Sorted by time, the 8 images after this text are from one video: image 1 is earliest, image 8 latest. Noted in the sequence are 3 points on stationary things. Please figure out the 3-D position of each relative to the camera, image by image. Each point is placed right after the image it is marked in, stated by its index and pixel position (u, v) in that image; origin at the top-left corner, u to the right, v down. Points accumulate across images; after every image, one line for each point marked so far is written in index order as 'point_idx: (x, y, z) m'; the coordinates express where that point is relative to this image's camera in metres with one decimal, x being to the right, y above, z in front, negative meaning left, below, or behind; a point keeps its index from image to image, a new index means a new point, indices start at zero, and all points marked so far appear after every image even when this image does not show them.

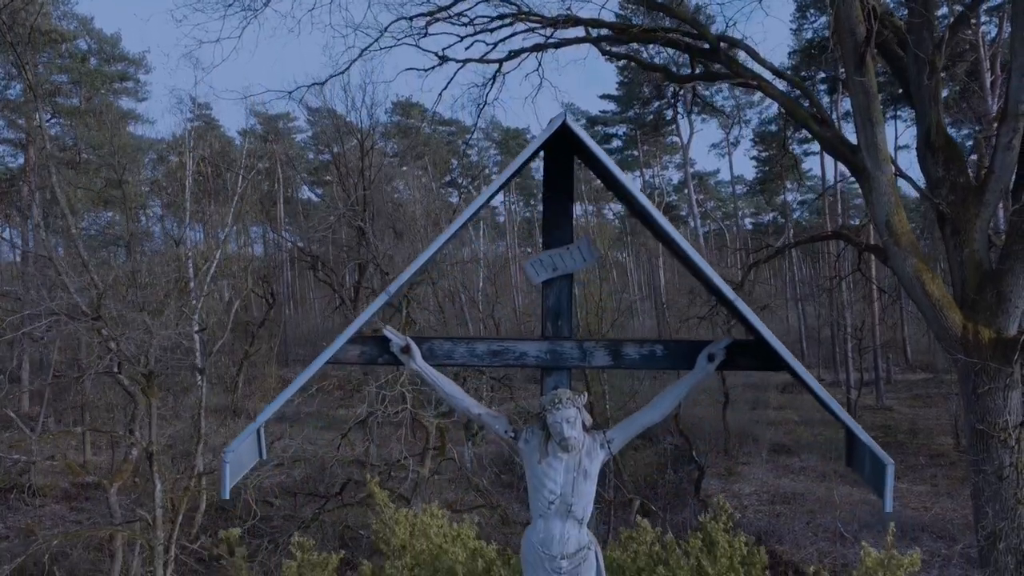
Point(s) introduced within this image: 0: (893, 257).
0: (+2.4, +0.2, +6.4) m
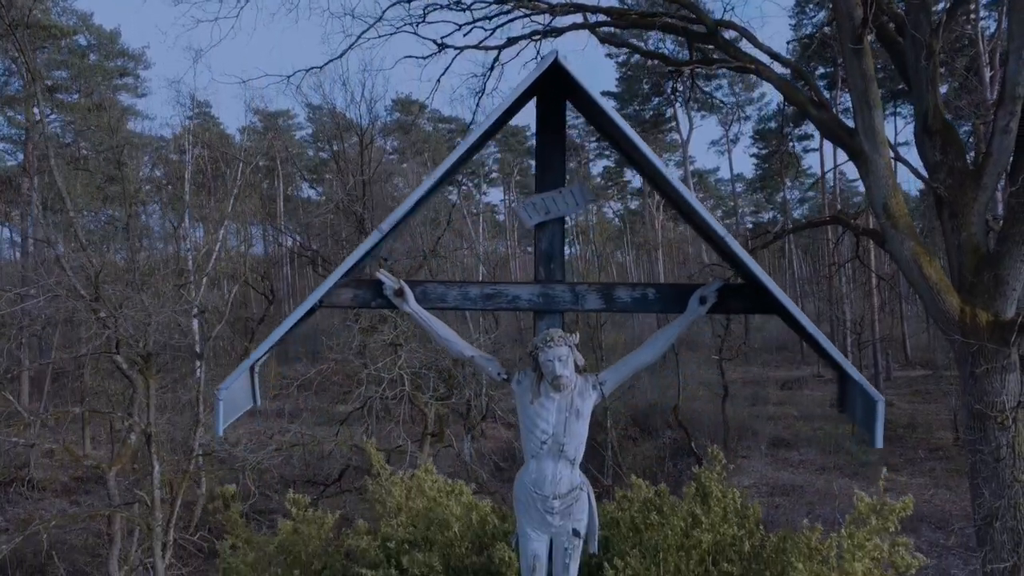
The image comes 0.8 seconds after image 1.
0: (+2.4, +0.3, +6.4) m
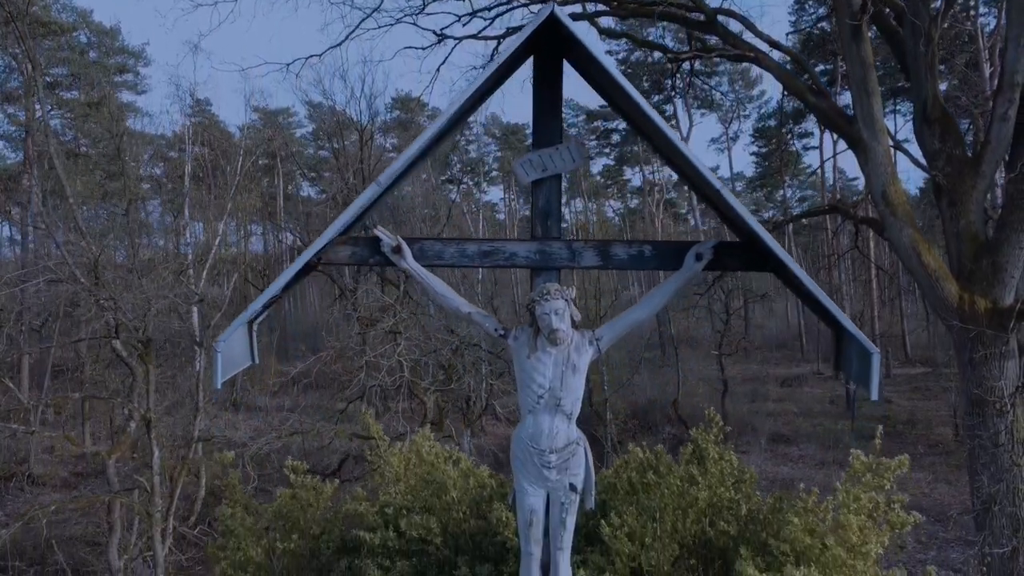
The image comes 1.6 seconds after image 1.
0: (+2.4, +0.4, +6.4) m
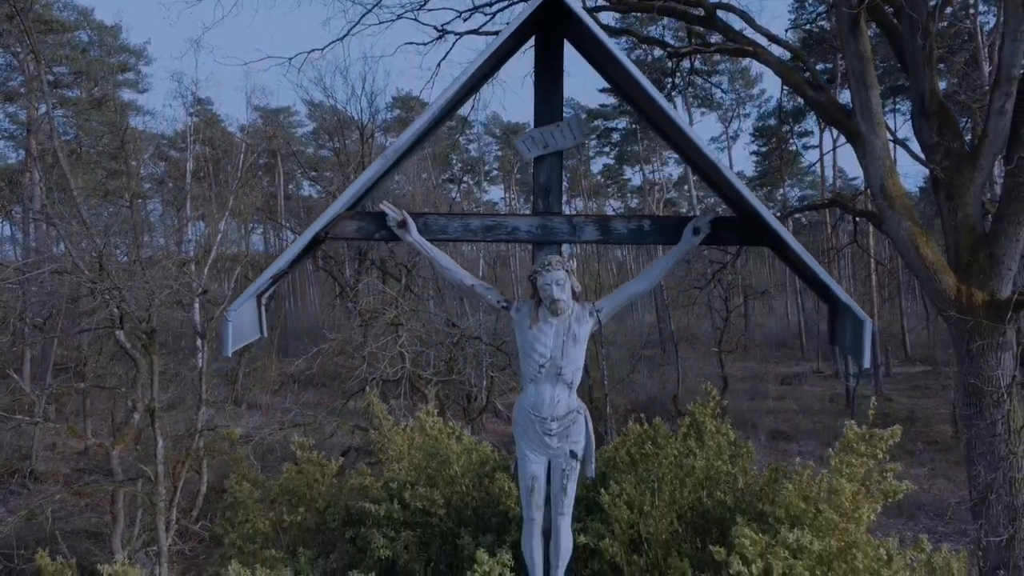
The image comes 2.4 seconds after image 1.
0: (+2.4, +0.4, +6.5) m
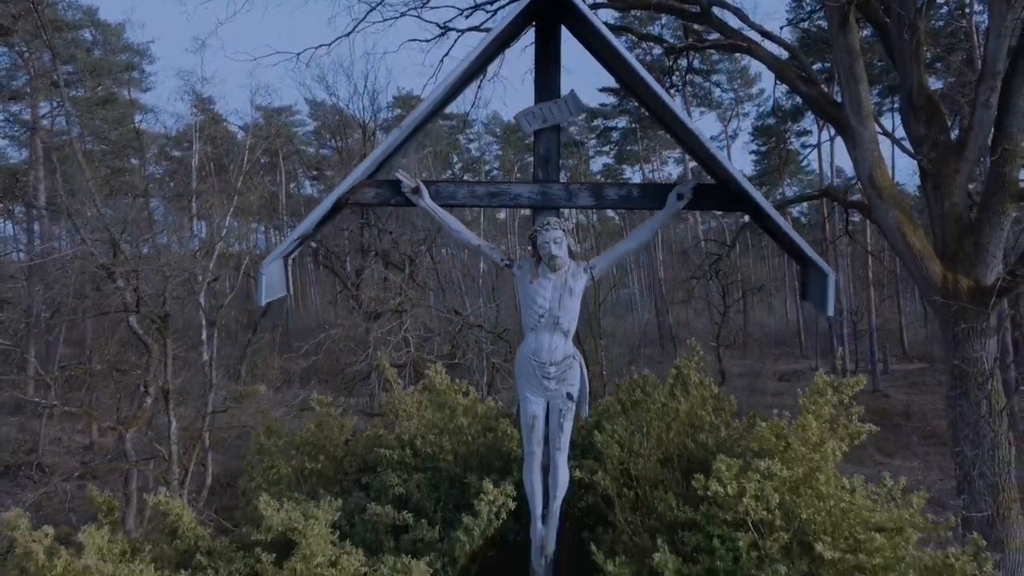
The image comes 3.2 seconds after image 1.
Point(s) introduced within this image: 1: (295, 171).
0: (+2.4, +0.5, +6.7) m
1: (-4.1, +2.3, +19.5) m
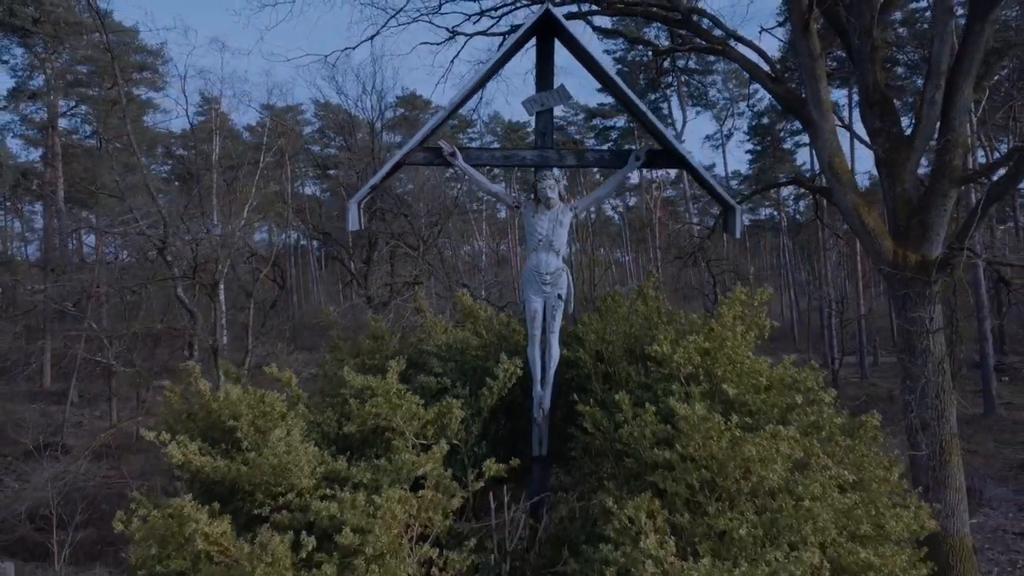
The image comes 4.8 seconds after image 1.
0: (+2.4, +0.7, +7.6) m
1: (-4.1, +2.5, +20.4) m
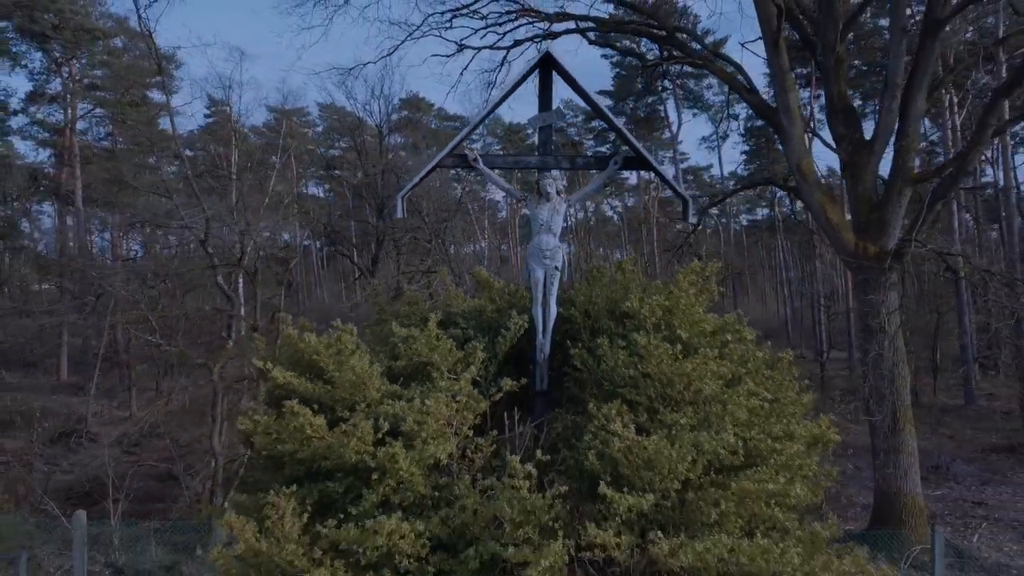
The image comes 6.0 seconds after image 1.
0: (+2.5, +0.8, +8.6) m
1: (-4.1, +2.6, +21.3) m
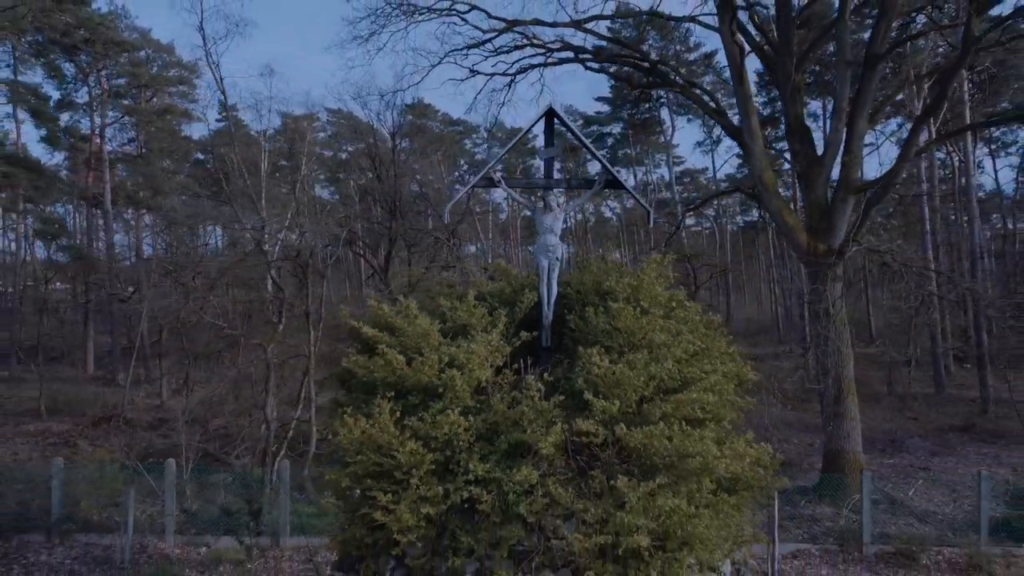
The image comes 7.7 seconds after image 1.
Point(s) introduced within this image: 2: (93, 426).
0: (+2.6, +0.9, +10.2) m
1: (-4.0, +2.7, +23.0) m
2: (-7.5, -2.5, +18.2) m
